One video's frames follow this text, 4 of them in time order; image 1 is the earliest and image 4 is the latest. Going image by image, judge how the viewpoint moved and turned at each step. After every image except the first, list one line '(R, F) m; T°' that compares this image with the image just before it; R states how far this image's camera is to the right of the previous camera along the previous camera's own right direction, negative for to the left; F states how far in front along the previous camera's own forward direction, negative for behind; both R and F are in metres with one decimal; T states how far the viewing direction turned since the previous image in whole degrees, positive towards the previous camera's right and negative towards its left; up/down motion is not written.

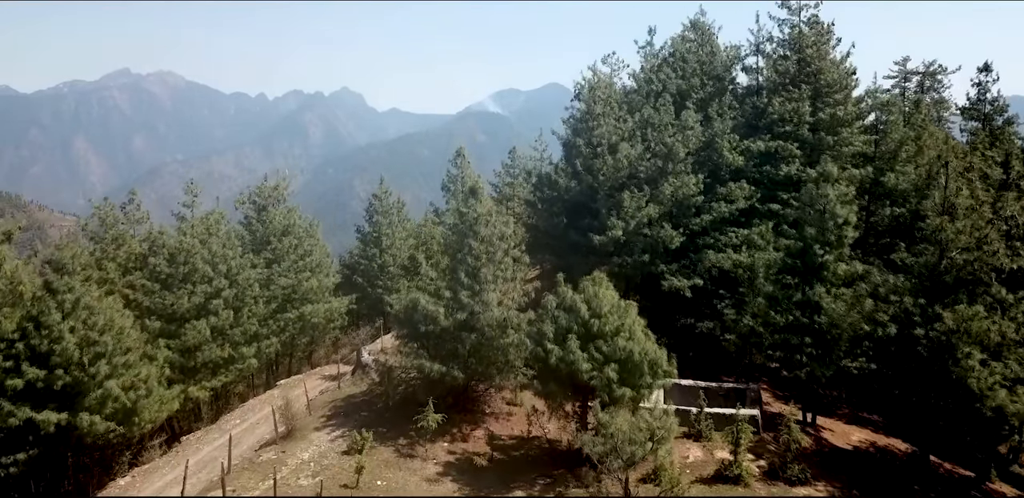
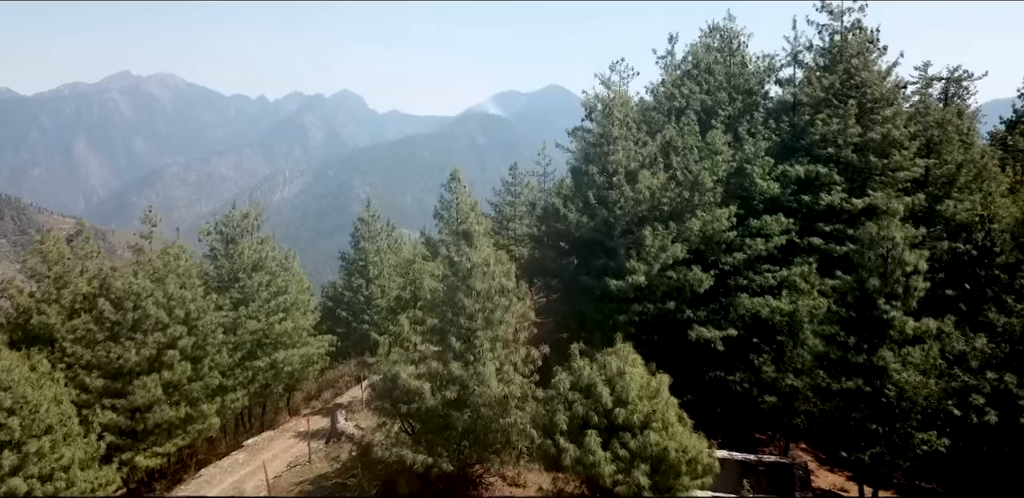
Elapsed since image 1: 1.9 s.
(0.0, +4.0) m; 0°
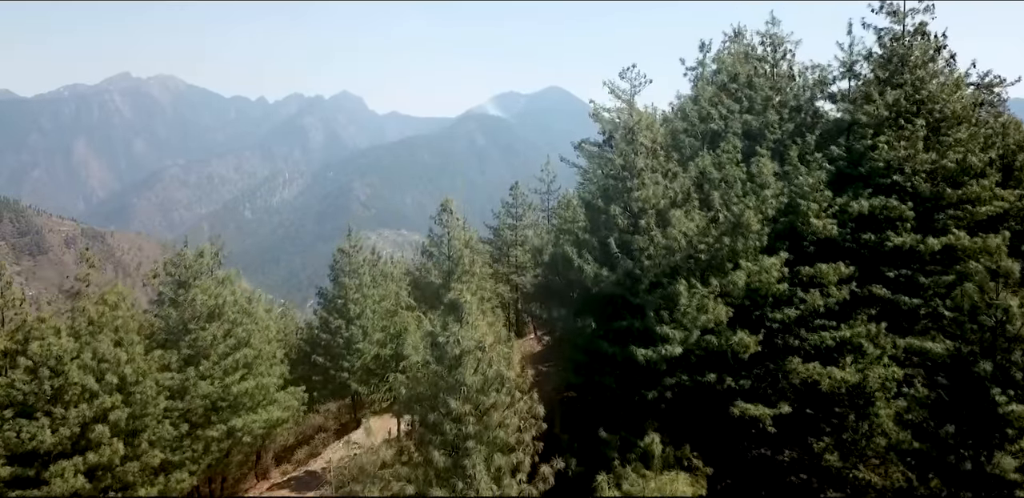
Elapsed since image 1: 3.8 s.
(0.0, +4.5) m; 0°
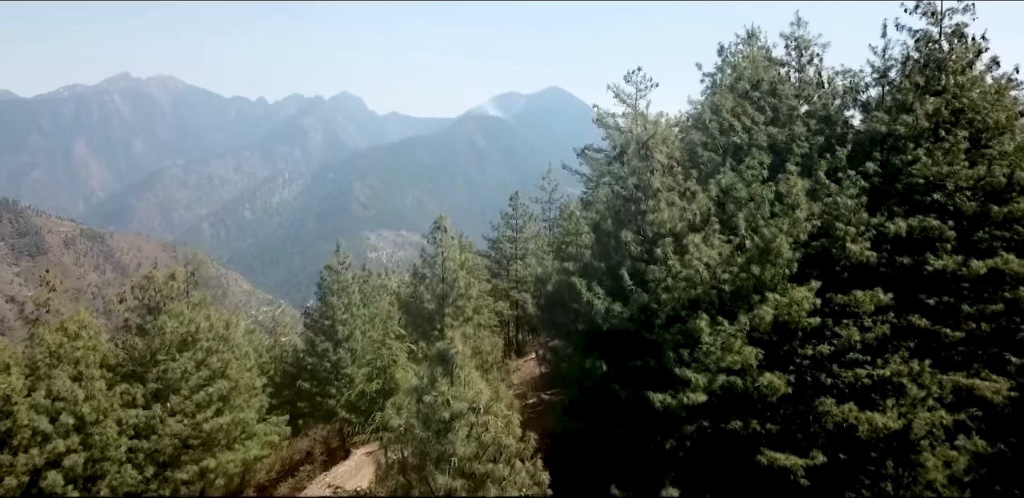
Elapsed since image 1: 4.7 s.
(0.0, +2.1) m; 0°
